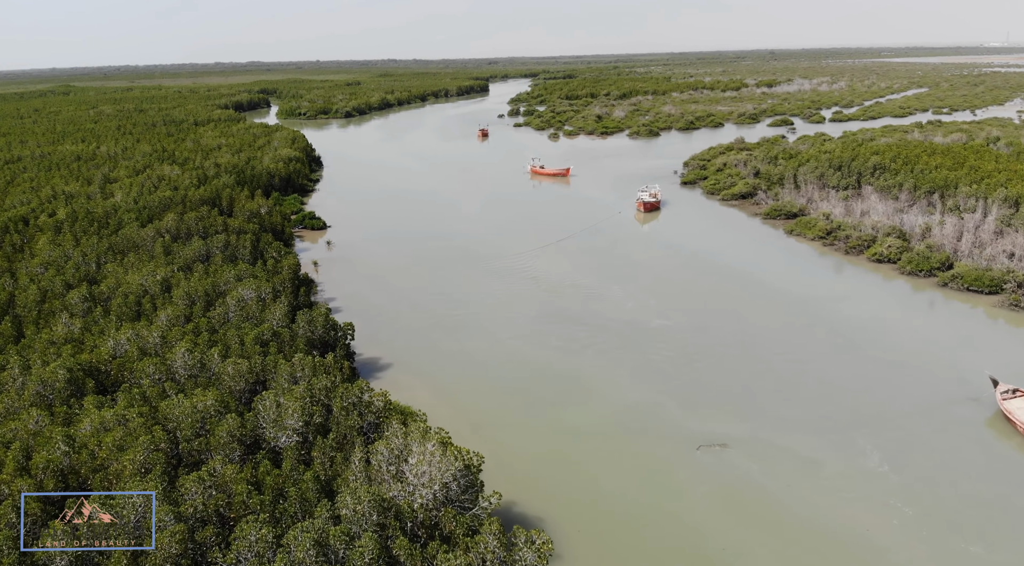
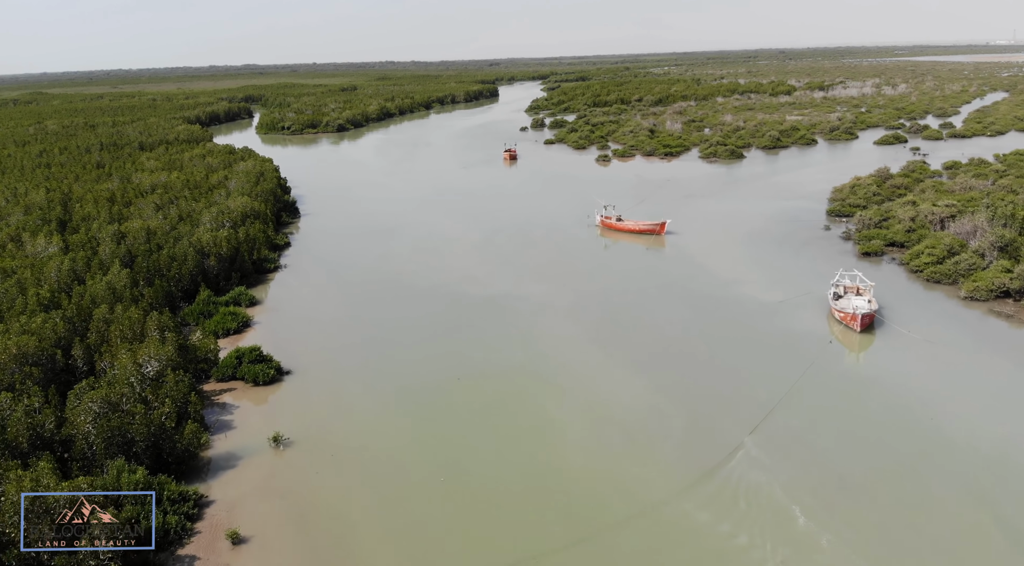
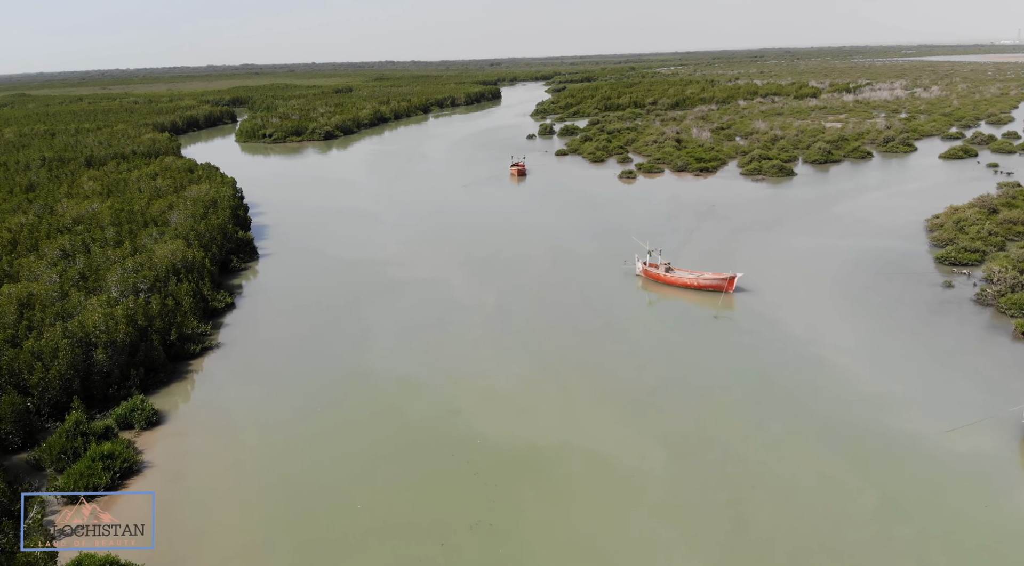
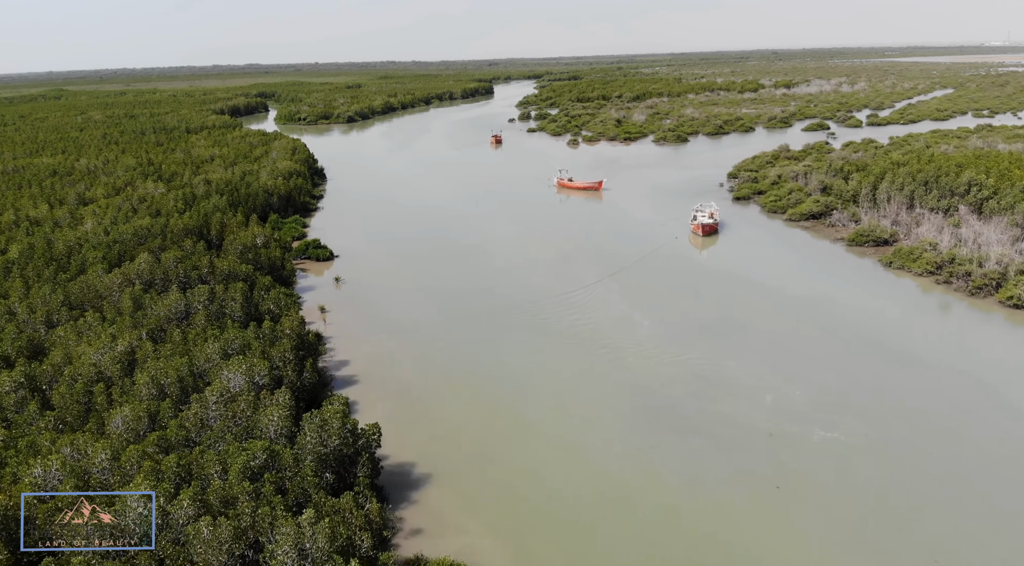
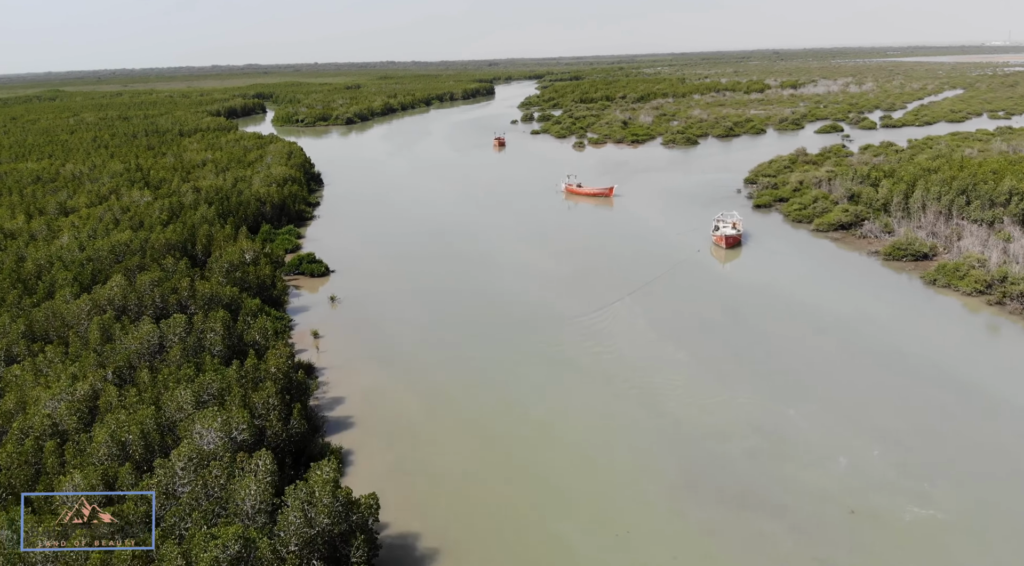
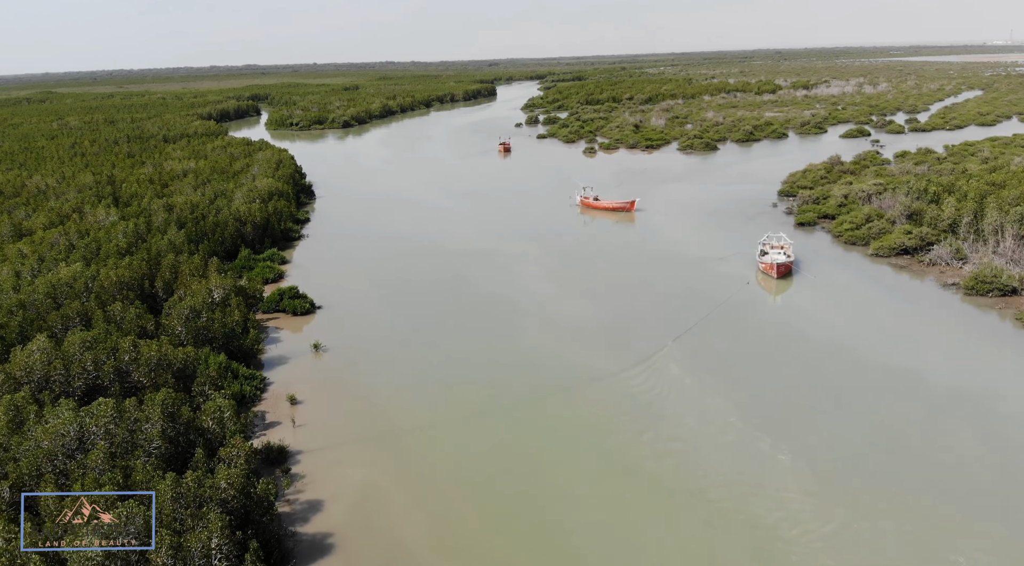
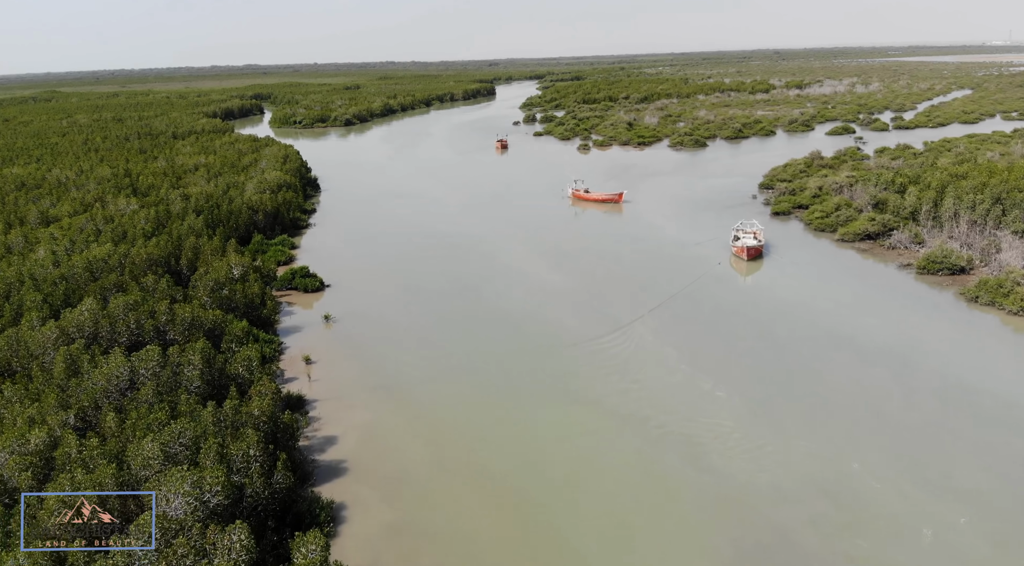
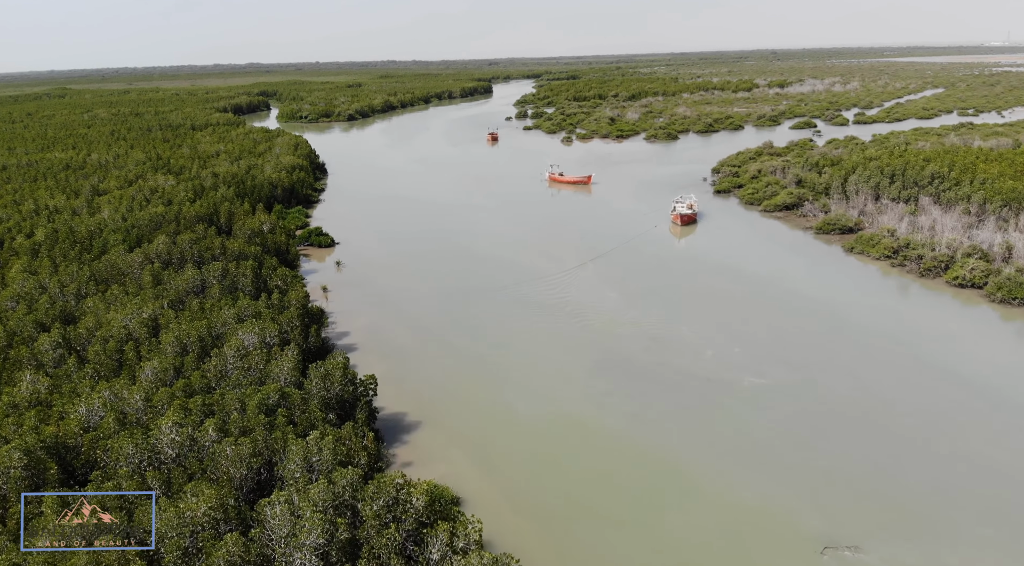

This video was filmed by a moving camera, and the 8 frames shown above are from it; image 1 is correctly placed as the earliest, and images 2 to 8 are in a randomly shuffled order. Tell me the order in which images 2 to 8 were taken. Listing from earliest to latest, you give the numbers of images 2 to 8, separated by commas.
8, 4, 5, 7, 6, 2, 3
